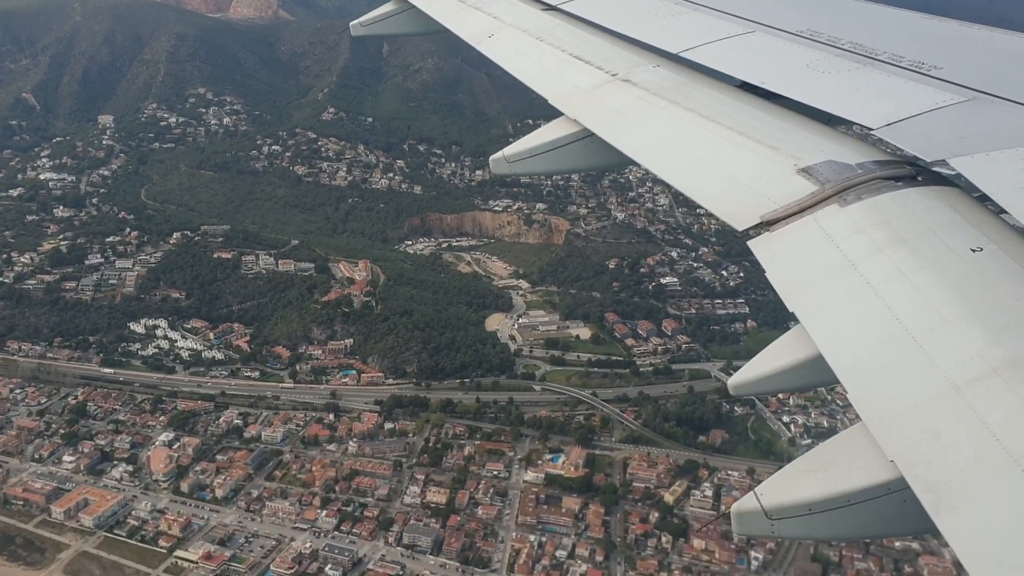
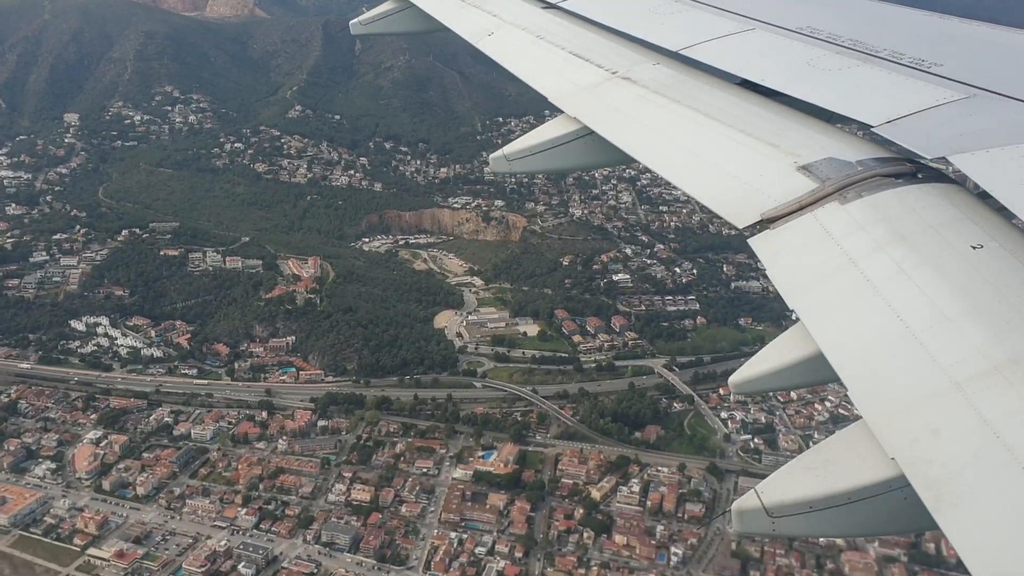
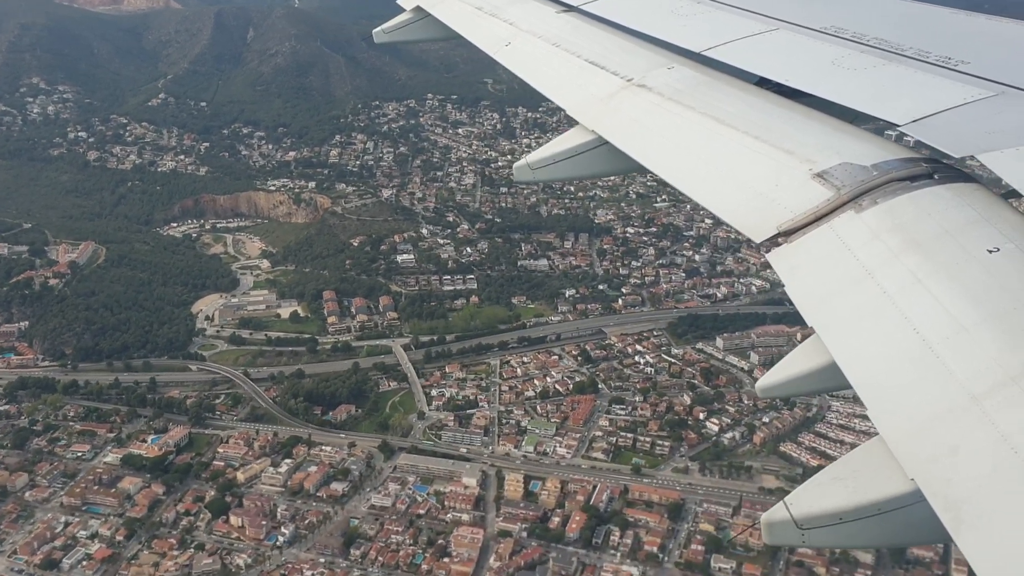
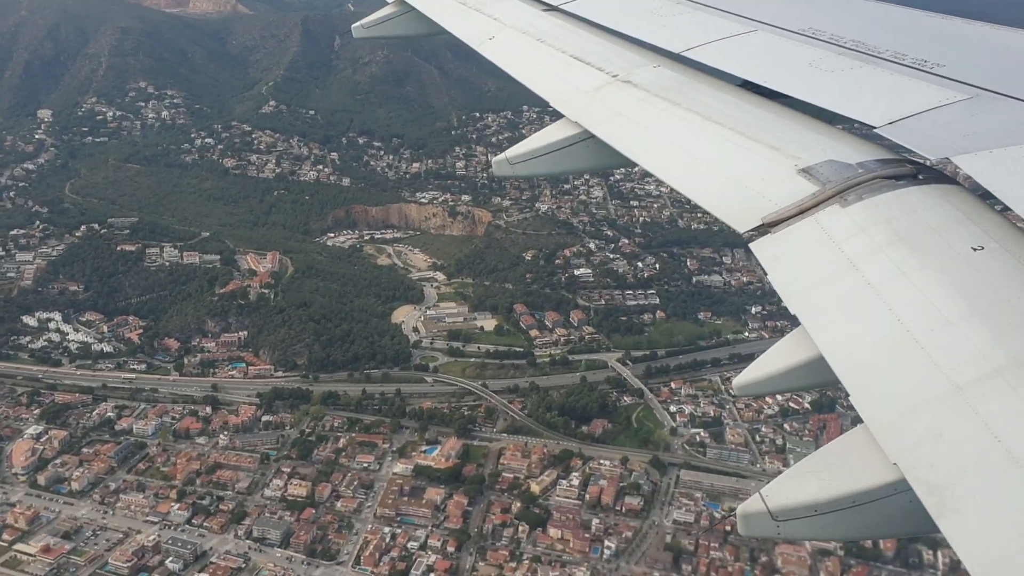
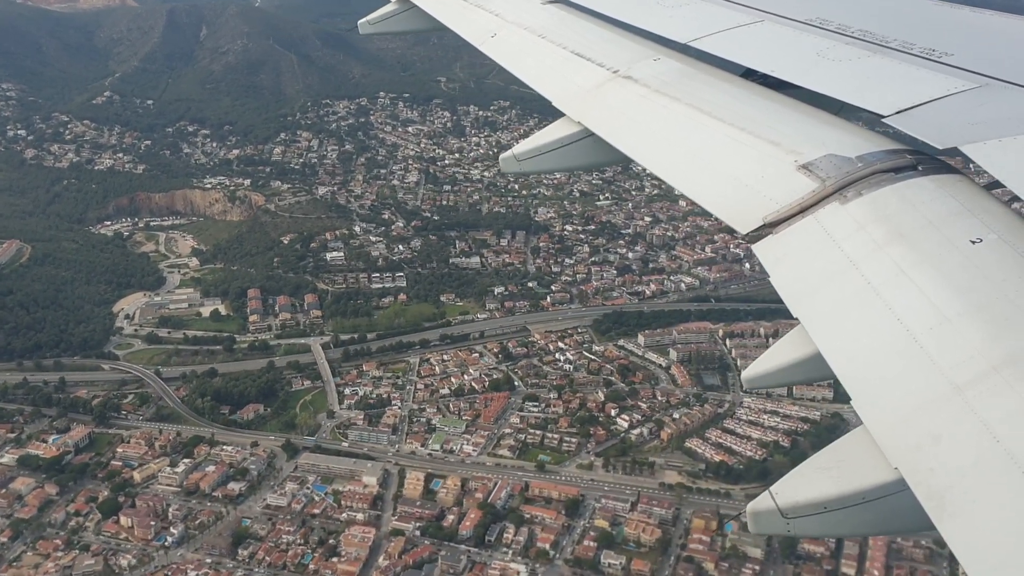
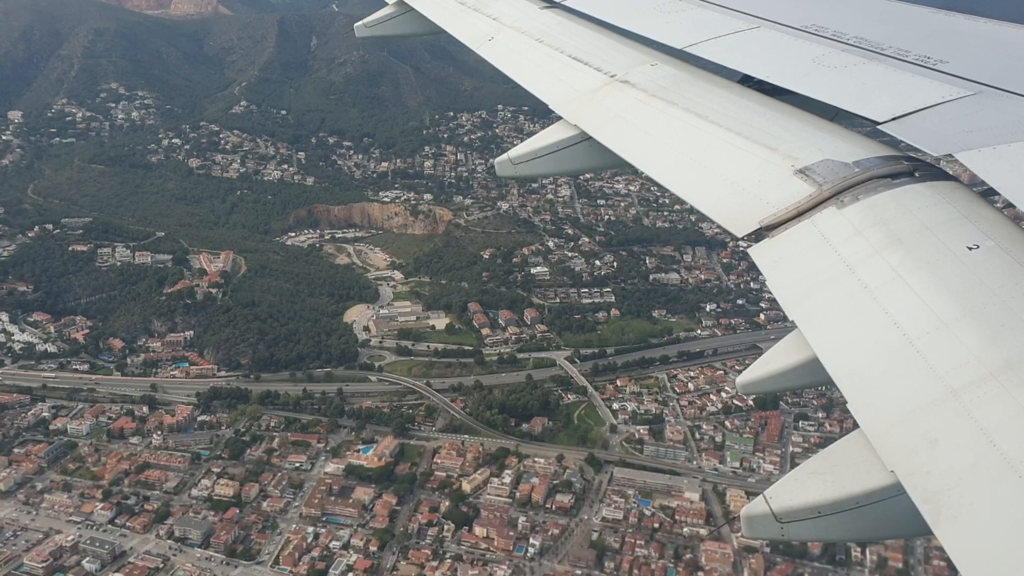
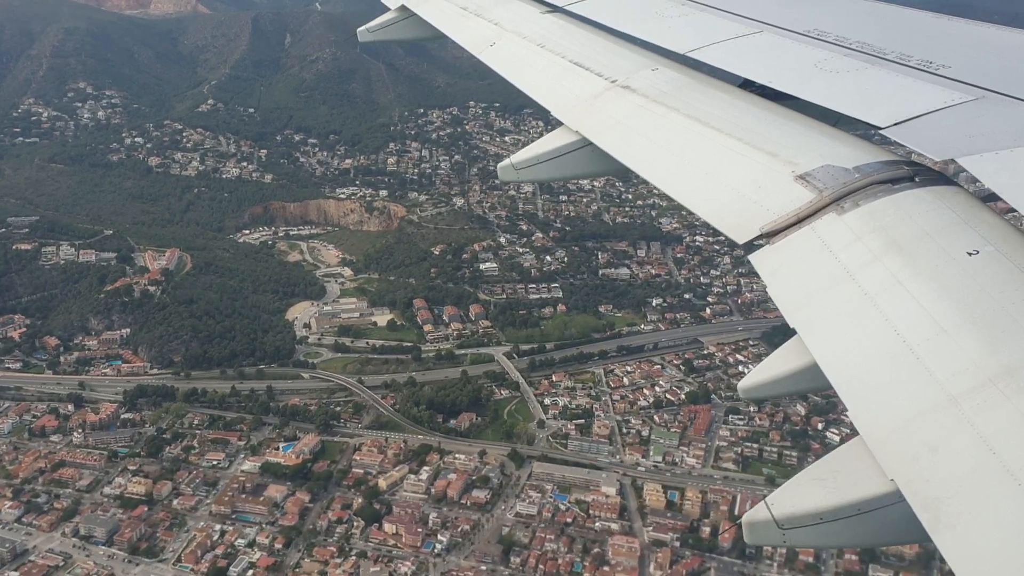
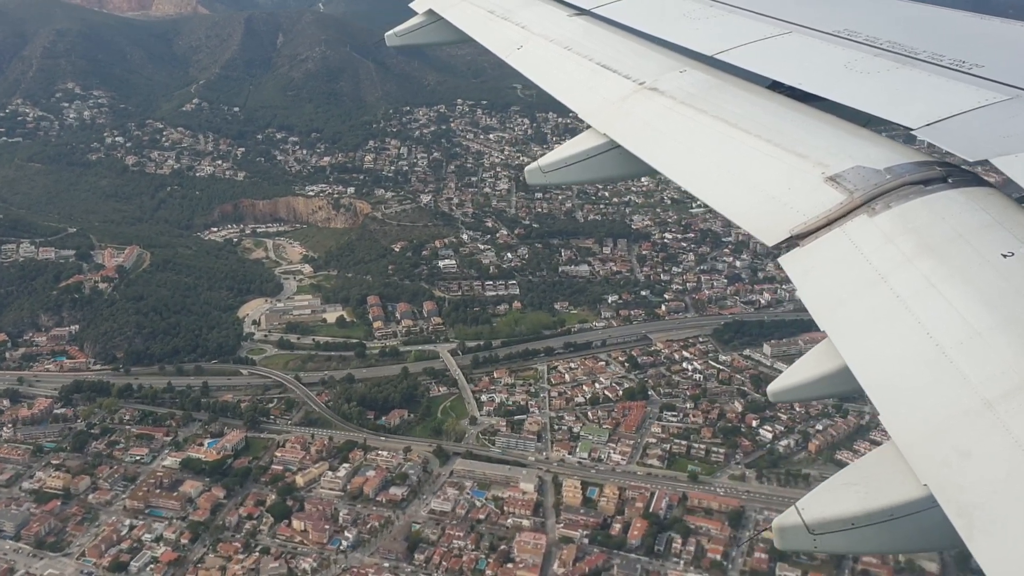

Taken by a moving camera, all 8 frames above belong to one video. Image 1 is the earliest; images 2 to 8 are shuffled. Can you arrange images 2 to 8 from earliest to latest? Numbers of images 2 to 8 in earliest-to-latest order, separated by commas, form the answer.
2, 4, 6, 7, 8, 3, 5
